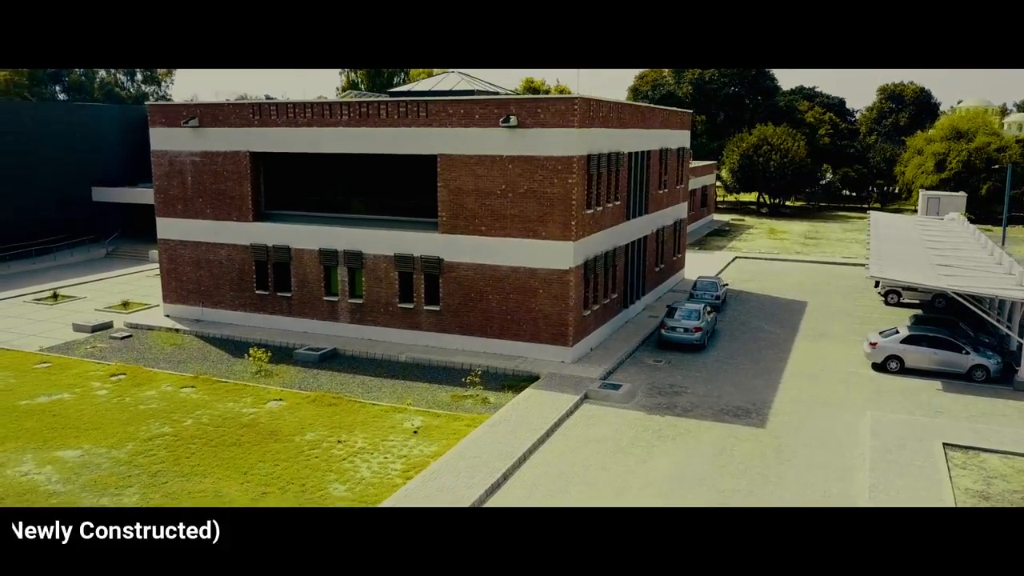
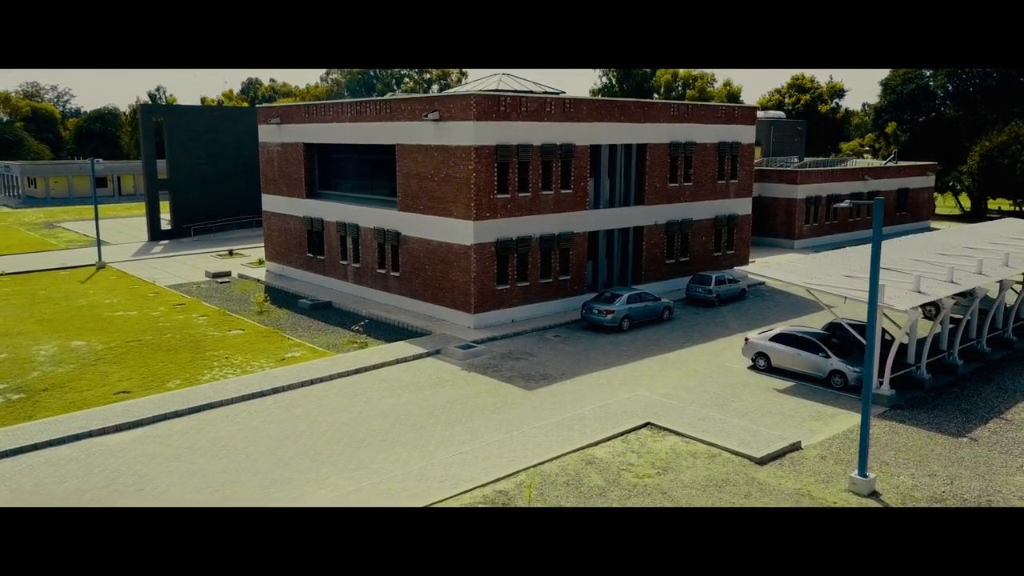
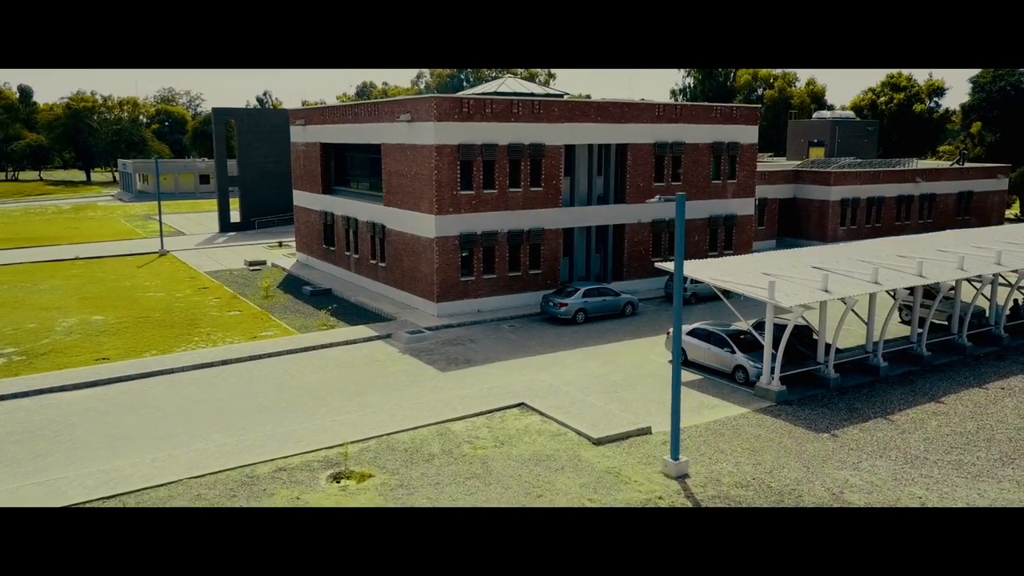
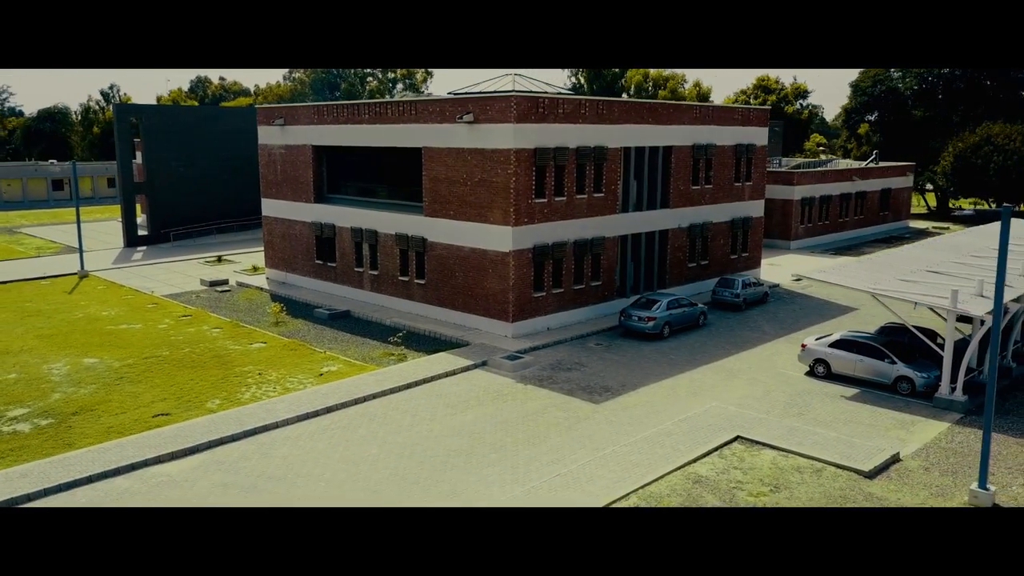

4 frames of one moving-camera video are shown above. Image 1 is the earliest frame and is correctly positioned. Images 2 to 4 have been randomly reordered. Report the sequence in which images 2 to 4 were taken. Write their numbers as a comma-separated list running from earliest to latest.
4, 2, 3
